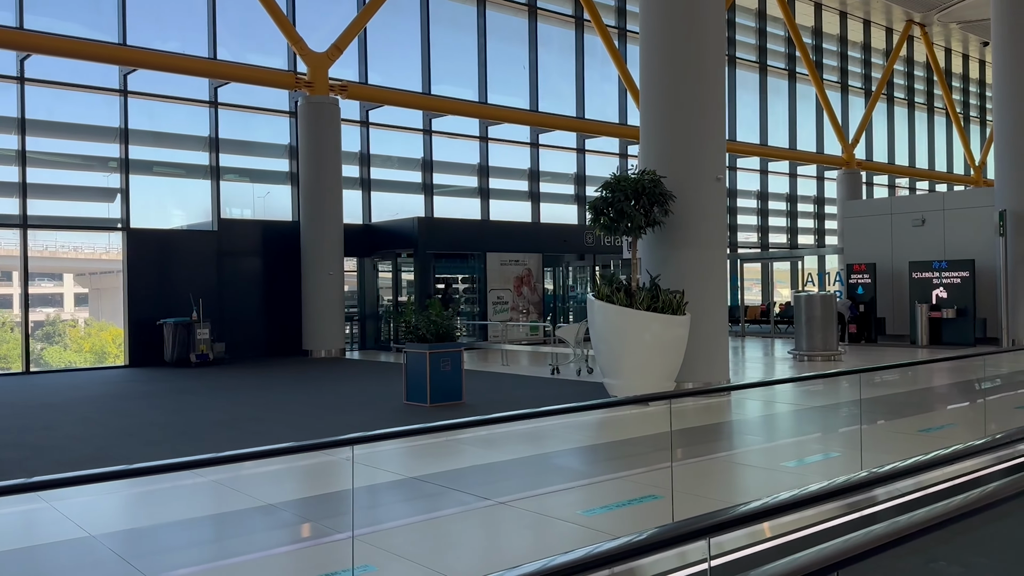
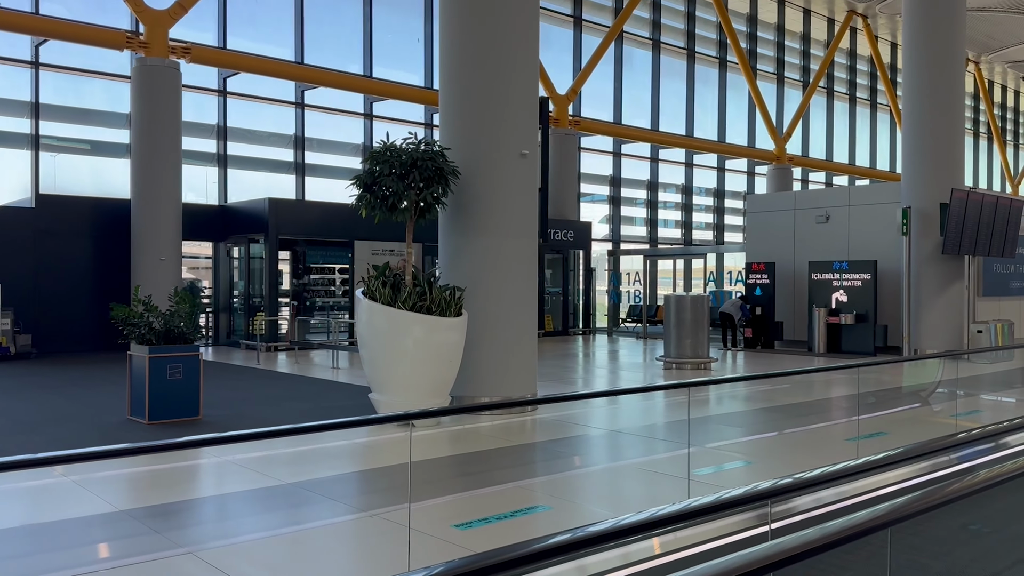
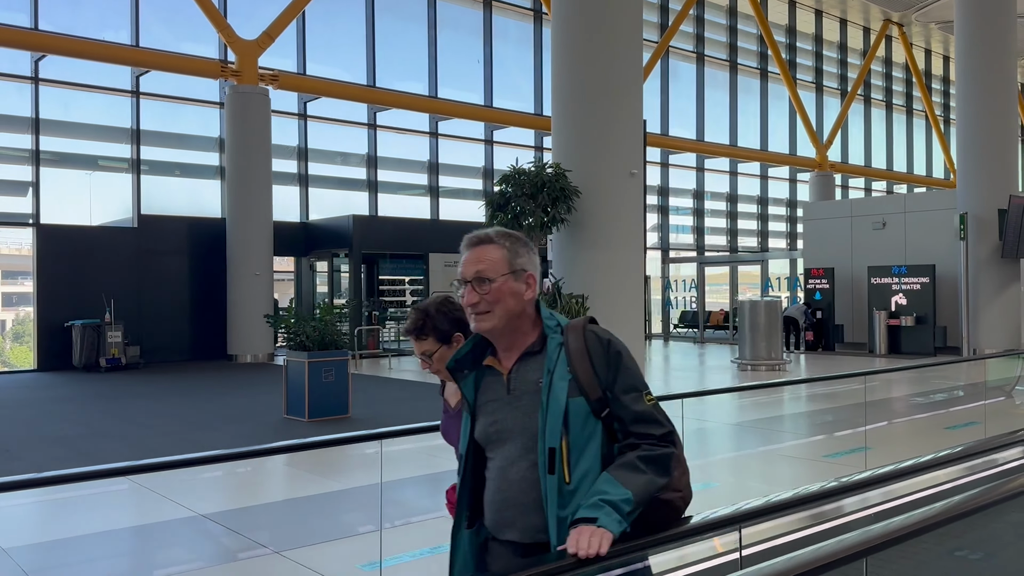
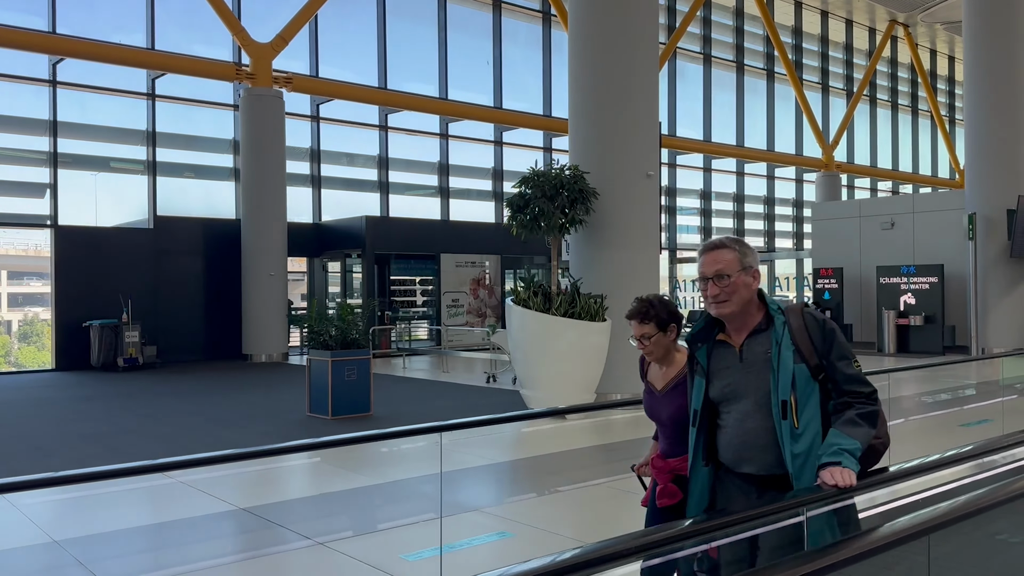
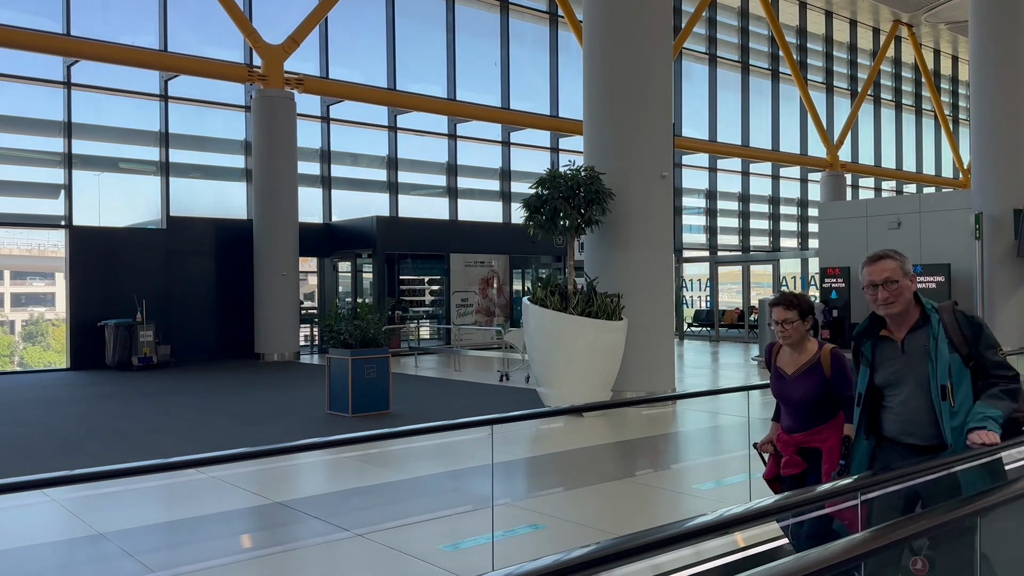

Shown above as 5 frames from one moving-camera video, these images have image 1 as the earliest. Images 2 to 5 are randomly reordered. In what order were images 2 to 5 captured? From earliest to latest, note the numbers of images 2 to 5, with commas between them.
5, 4, 3, 2
